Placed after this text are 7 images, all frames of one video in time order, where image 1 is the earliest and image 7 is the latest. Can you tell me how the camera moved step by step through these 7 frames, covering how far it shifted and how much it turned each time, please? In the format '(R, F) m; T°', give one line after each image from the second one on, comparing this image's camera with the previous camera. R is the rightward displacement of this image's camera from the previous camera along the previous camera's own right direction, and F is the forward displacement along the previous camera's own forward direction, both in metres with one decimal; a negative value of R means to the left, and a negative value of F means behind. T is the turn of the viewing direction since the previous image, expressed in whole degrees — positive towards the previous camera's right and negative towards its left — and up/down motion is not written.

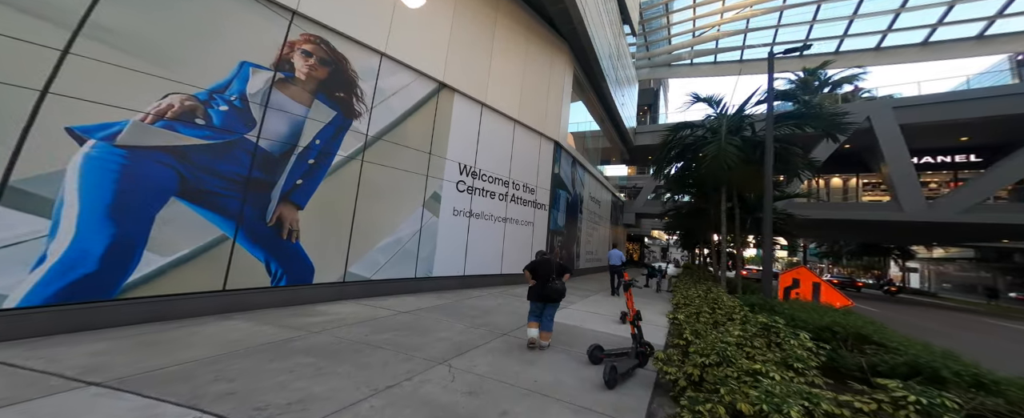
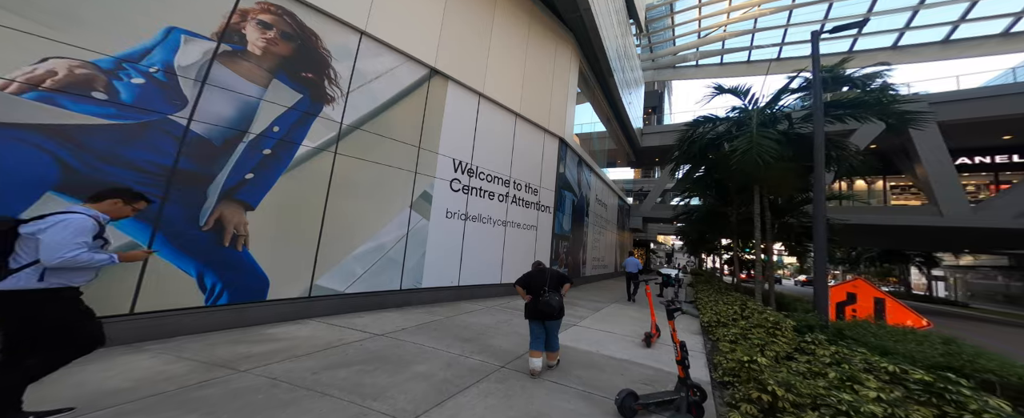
(+0.1, +0.6) m; -2°
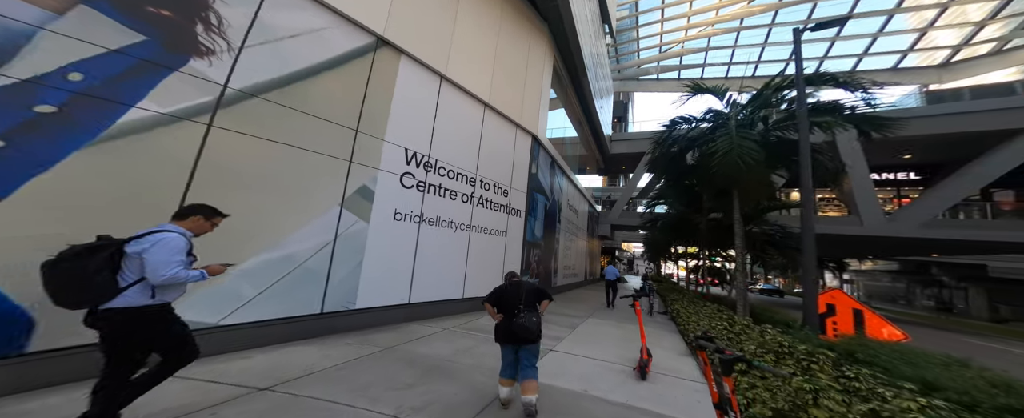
(0.0, +0.7) m; +6°
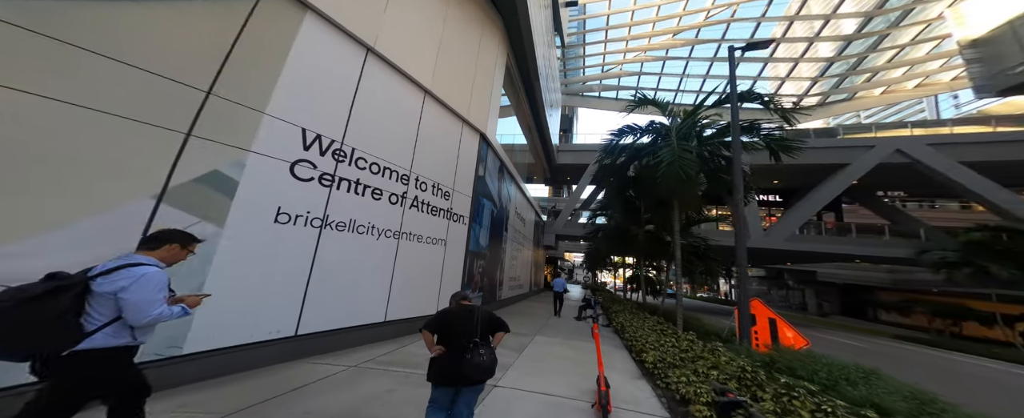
(+0.1, +0.7) m; +10°
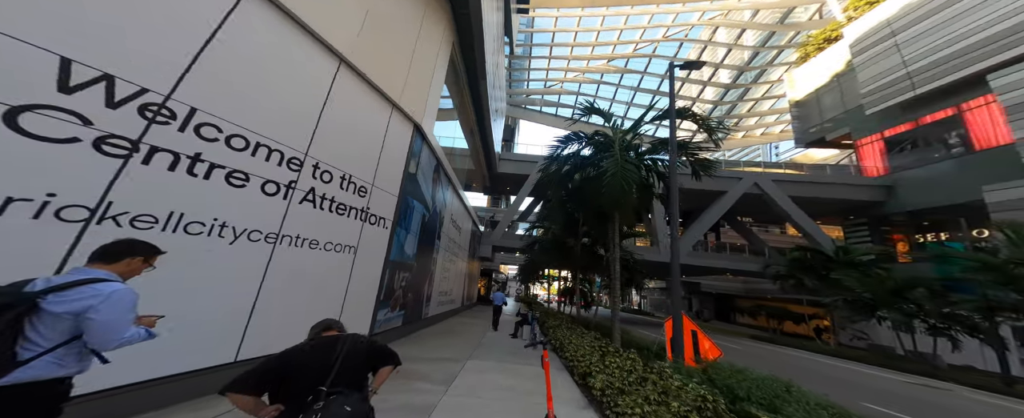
(0.0, +0.7) m; +12°
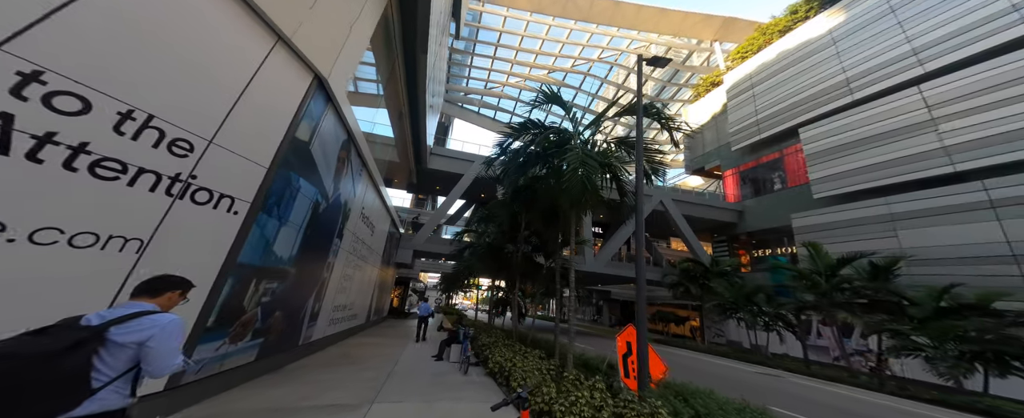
(-0.4, +1.5) m; +15°
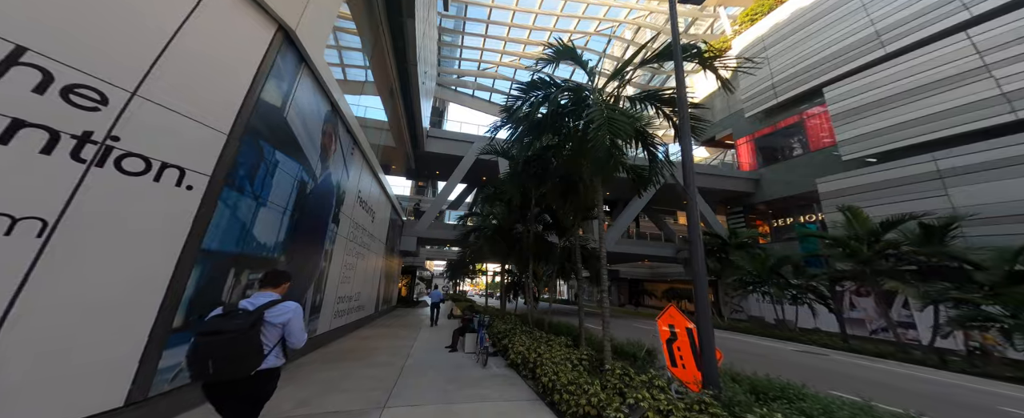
(-0.3, +1.1) m; -1°
